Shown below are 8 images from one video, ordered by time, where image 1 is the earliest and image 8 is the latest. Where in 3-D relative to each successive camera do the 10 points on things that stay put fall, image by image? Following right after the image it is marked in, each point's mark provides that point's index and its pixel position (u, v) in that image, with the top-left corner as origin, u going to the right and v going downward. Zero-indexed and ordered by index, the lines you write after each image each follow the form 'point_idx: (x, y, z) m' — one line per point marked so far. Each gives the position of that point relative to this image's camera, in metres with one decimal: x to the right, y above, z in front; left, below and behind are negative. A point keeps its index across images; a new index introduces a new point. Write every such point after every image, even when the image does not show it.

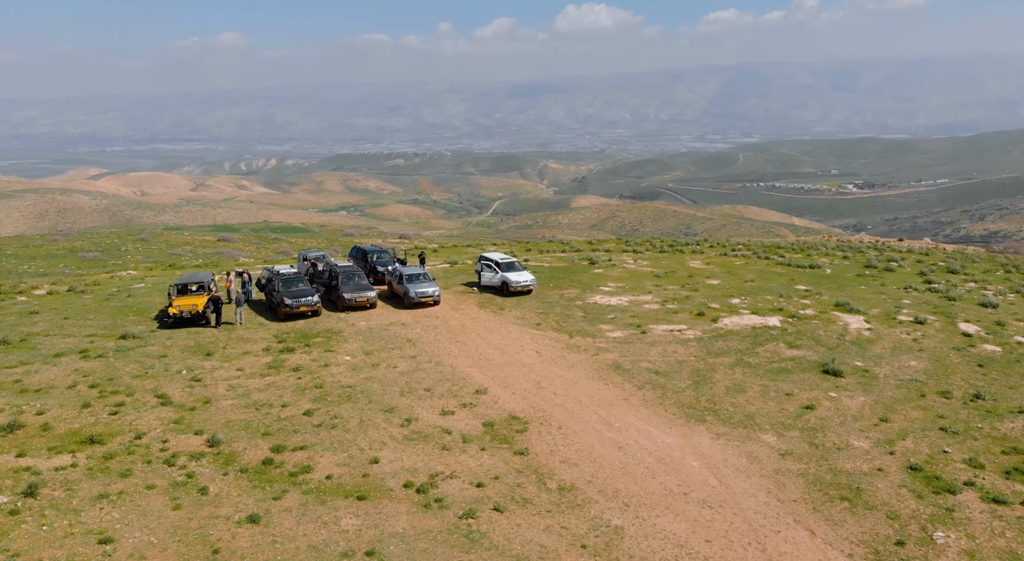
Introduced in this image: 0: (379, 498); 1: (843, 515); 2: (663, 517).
0: (-3.1, -5.2, +19.6) m
1: (+7.4, -5.3, +19.0) m
2: (+3.4, -5.3, +18.8) m
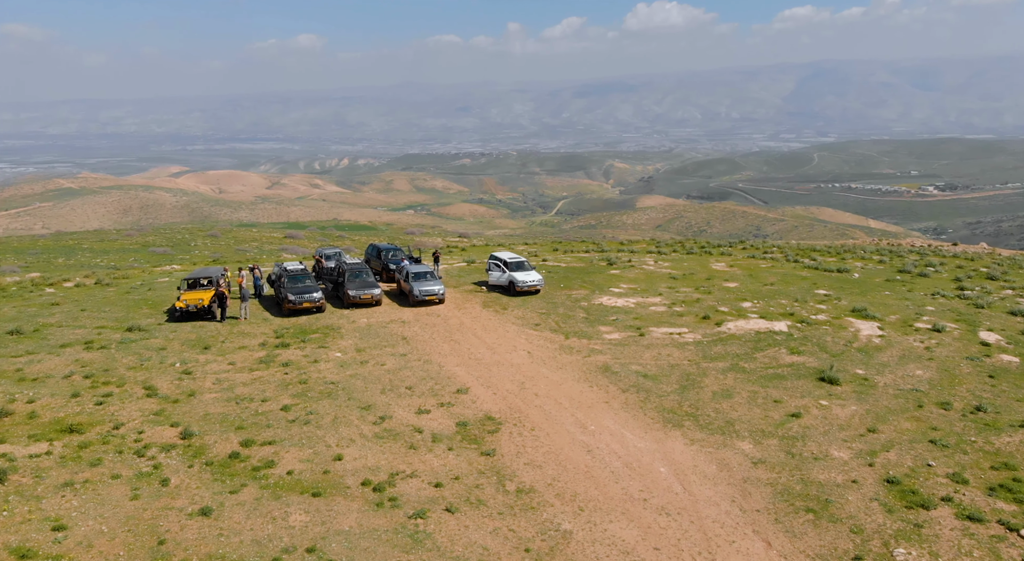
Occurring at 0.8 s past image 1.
0: (-4.2, -5.1, +19.5) m
1: (+6.3, -5.3, +18.2) m
2: (+2.3, -5.3, +18.2) m
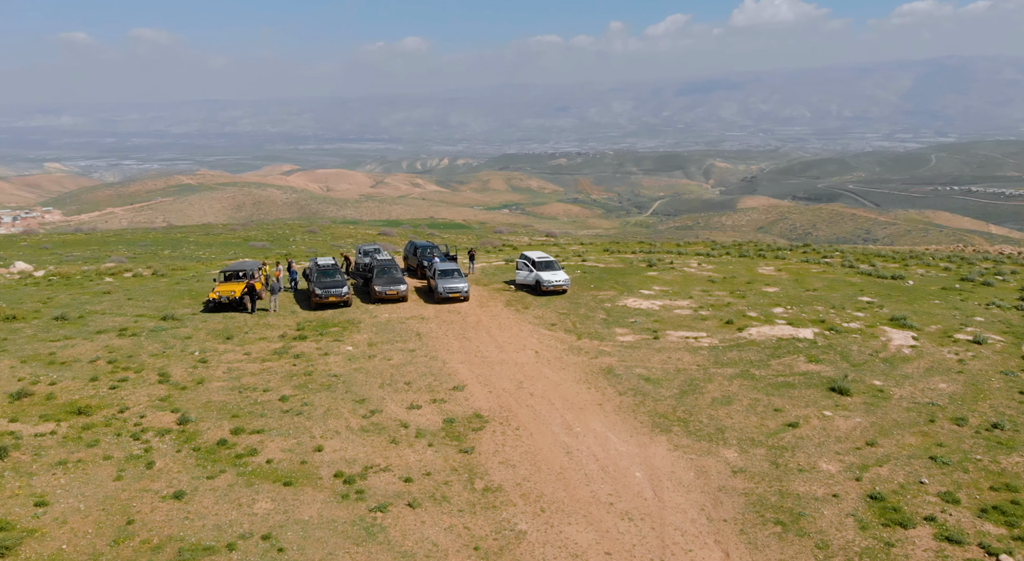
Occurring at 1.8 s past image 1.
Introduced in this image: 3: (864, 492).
0: (-5.0, -4.9, +19.8) m
1: (+5.4, -5.4, +17.5) m
2: (+1.3, -5.3, +17.9) m
3: (+8.1, -4.9, +19.2) m
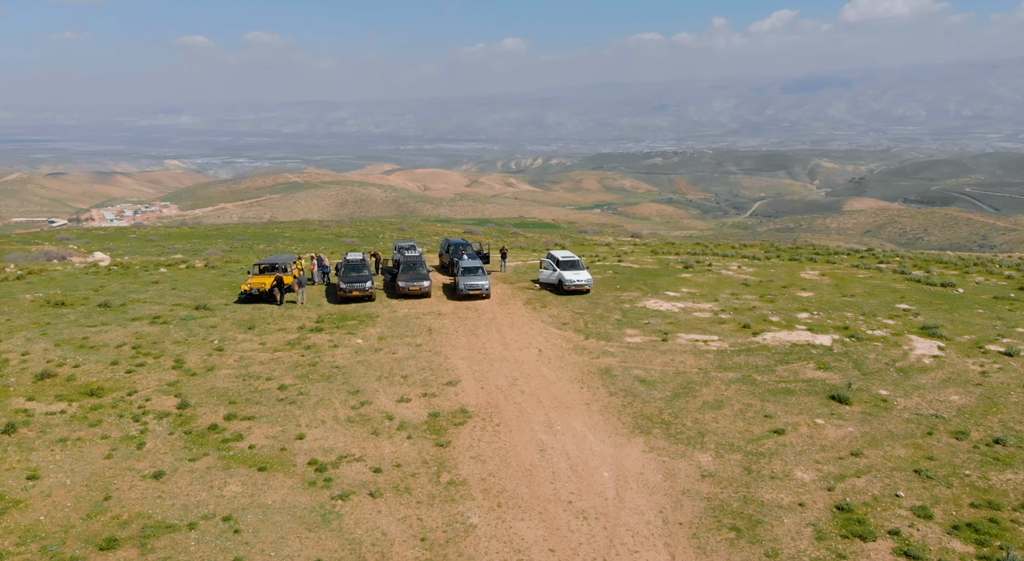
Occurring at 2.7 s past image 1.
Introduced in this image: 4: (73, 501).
0: (-5.8, -4.7, +20.4) m
1: (+4.3, -5.4, +17.2) m
2: (+0.3, -5.2, +18.0) m
3: (+7.2, -5.0, +18.6) m
4: (-10.0, -5.0, +19.0) m
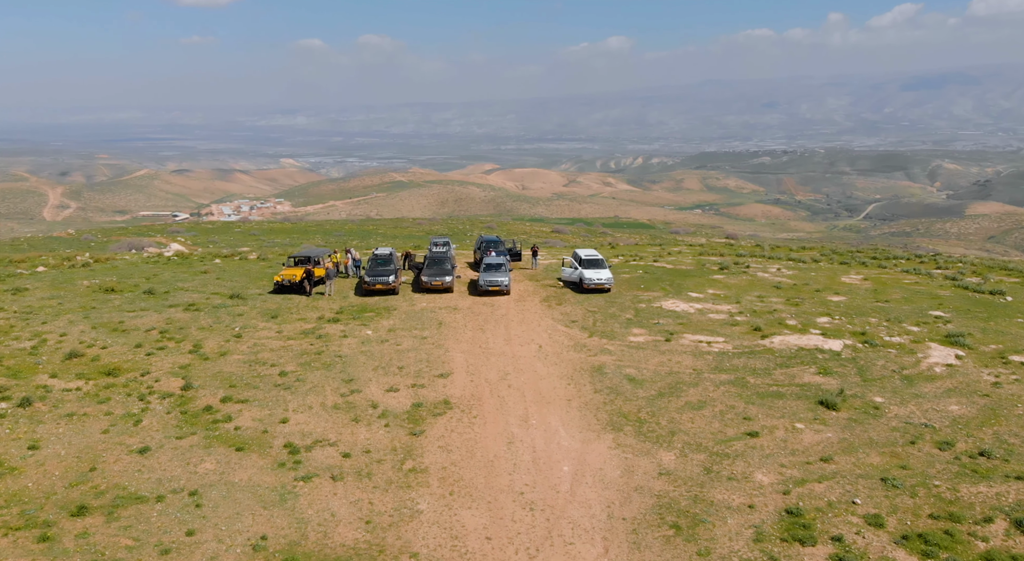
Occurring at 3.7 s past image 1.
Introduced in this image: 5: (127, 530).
0: (-6.7, -4.4, +21.5) m
1: (+3.0, -5.4, +17.2) m
2: (-0.9, -5.1, +18.4) m
3: (+6.0, -5.0, +18.4) m
4: (-11.1, -4.7, +20.4) m
5: (-8.1, -5.2, +17.4) m
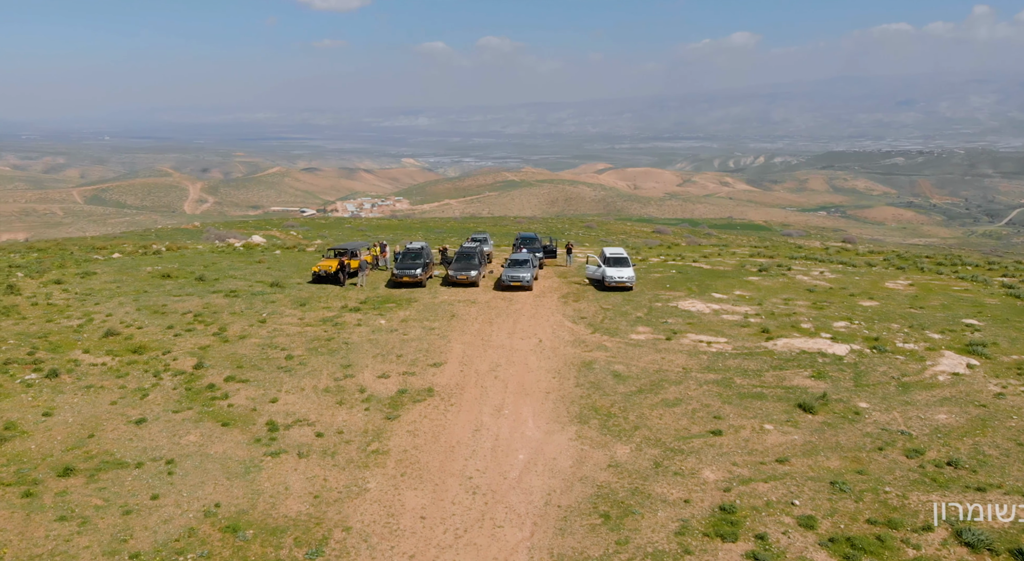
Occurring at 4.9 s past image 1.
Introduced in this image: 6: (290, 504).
0: (-7.6, -4.1, +23.0) m
1: (+1.5, -5.3, +17.7) m
2: (-2.2, -4.9, +19.3) m
3: (+4.6, -5.0, +18.5) m
4: (-12.1, -4.2, +22.4) m
5: (-9.5, -4.8, +19.1) m
6: (-5.0, -5.0, +18.6) m
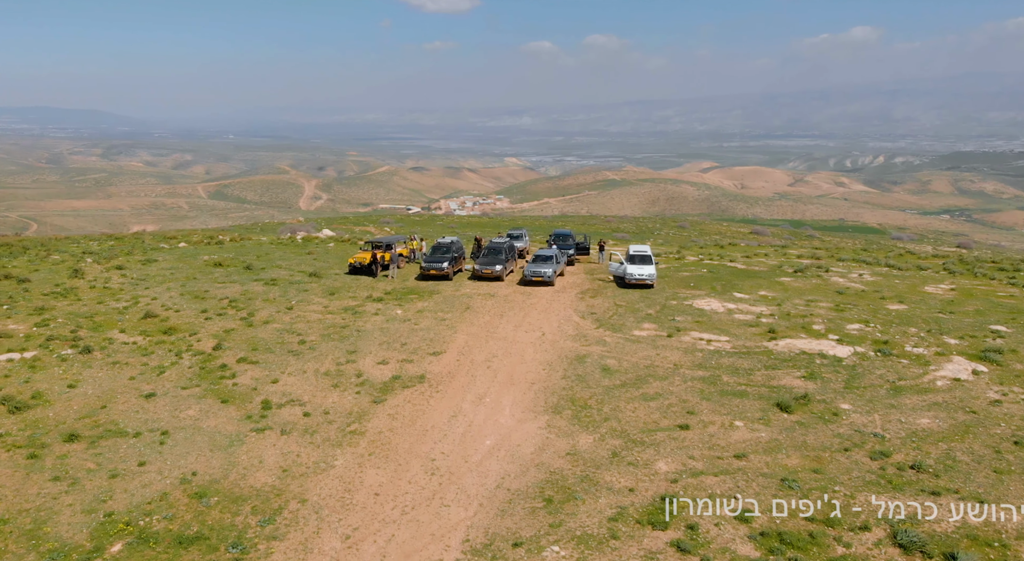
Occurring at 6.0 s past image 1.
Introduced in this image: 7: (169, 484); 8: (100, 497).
0: (-8.3, -3.7, +24.7) m
1: (+0.2, -5.1, +18.5) m
2: (-3.3, -4.6, +20.5) m
3: (+3.4, -4.9, +19.0) m
4: (-12.8, -3.7, +24.6) m
5: (-10.5, -4.4, +21.0) m
6: (-6.1, -4.7, +20.0) m
7: (-8.1, -4.8, +19.6) m
8: (-9.4, -4.9, +19.0) m
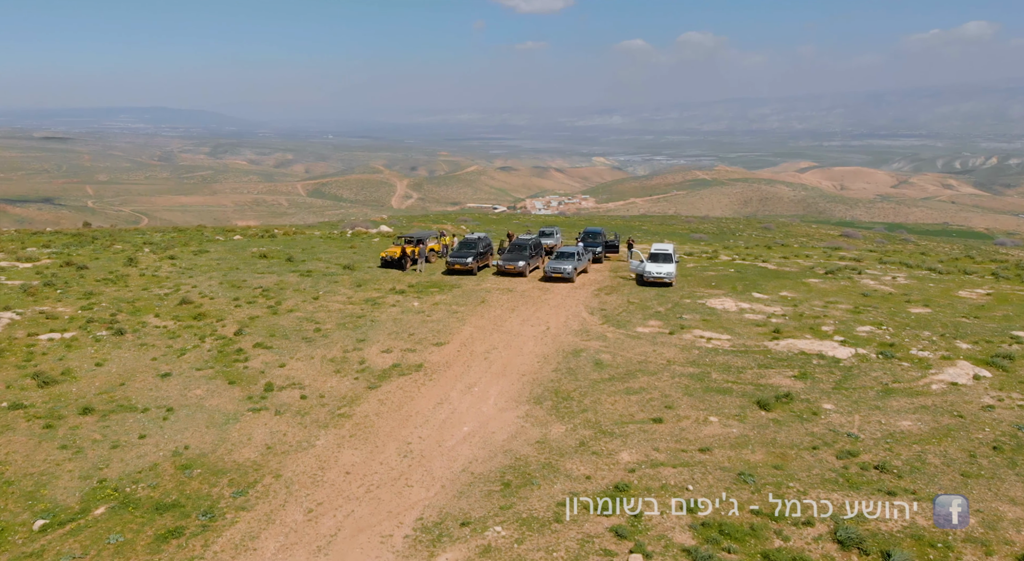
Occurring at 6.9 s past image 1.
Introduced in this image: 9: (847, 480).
0: (-8.7, -3.3, +26.3) m
1: (-0.8, -5.0, +19.5) m
2: (-4.1, -4.4, +21.7) m
3: (+2.5, -4.8, +19.6) m
4: (-13.1, -3.3, +26.6) m
5: (-11.3, -4.0, +22.9) m
6: (-6.9, -4.4, +21.5) m
7: (-9.0, -4.5, +21.3) m
8: (-10.3, -4.6, +20.8) m
9: (+8.2, -4.8, +19.9) m
